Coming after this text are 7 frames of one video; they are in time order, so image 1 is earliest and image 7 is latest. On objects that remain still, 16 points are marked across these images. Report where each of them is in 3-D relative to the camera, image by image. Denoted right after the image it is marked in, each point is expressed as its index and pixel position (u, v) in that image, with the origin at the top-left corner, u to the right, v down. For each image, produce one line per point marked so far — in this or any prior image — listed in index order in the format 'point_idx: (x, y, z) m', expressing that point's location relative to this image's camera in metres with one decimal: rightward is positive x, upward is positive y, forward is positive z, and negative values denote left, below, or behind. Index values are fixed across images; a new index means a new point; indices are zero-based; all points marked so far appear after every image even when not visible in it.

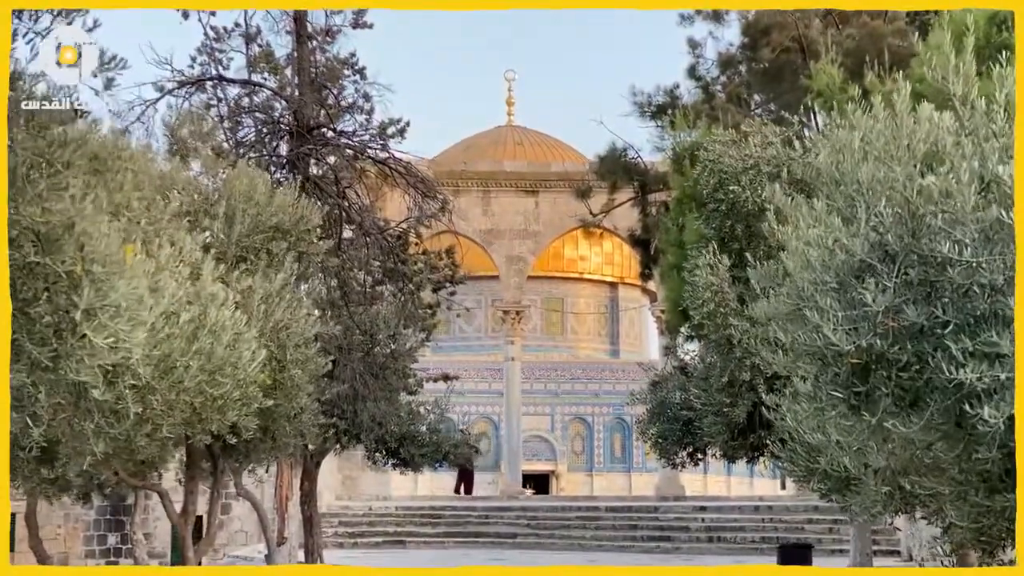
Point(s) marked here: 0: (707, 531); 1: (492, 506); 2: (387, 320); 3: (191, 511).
0: (+2.7, -3.4, +18.2) m
1: (-0.3, -3.3, +19.6) m
2: (-1.2, -0.3, +12.7) m
3: (-2.4, -1.7, +9.7) m
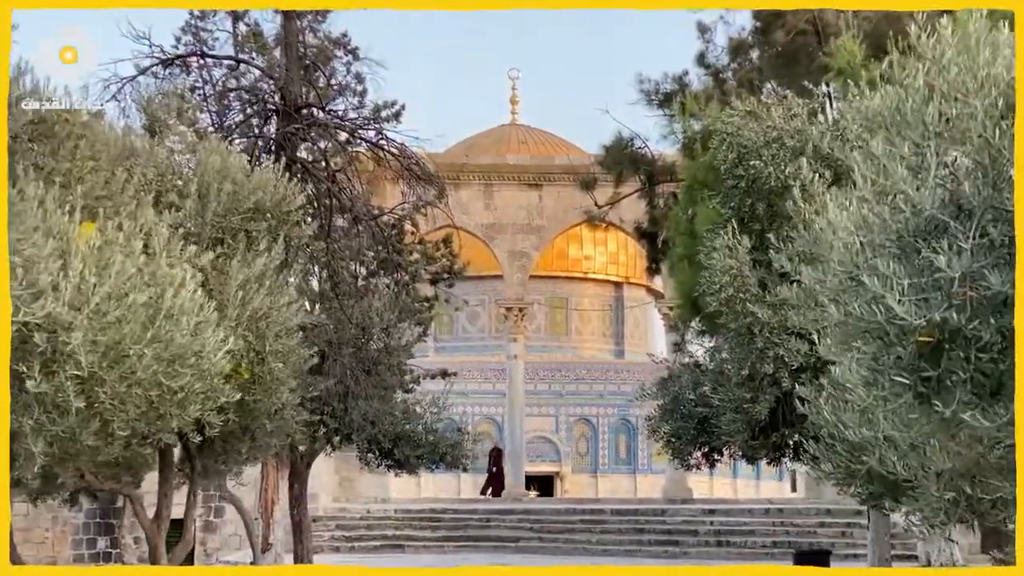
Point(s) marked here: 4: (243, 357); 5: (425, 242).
0: (+2.8, -3.3, +17.5) m
1: (-0.2, -3.2, +18.8) m
2: (-1.2, -0.2, +11.9) m
3: (-2.4, -1.6, +9.0) m
4: (-1.7, -0.4, +8.0) m
5: (-0.9, +0.5, +13.2) m
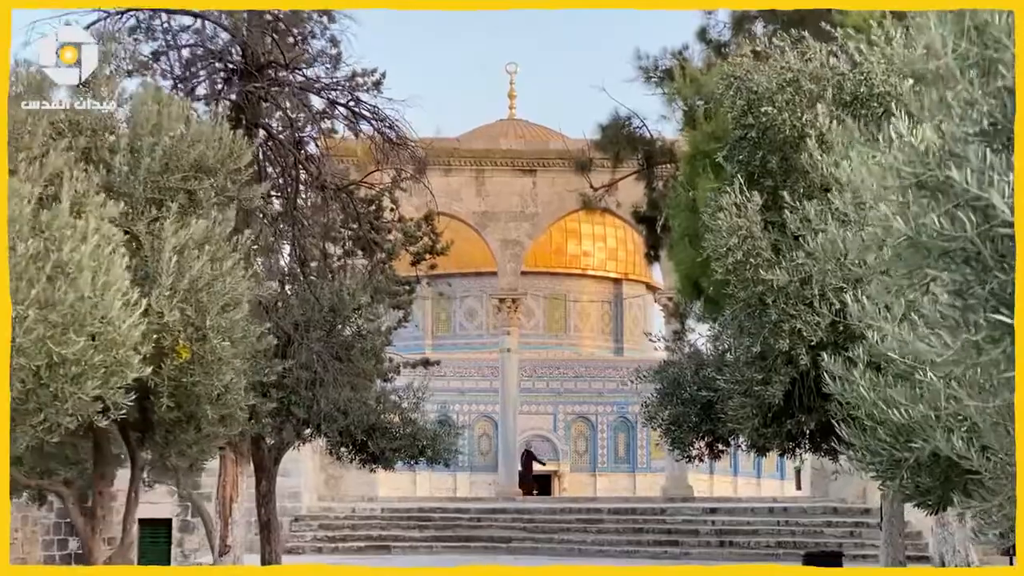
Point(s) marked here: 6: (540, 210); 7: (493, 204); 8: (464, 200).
0: (+2.6, -3.2, +16.5) m
1: (-0.4, -3.1, +17.8) m
2: (-1.4, 0.0, +11.0) m
3: (-2.6, -1.4, +8.0) m
4: (-1.8, -0.2, +7.0) m
5: (-1.0, +0.6, +12.3) m
6: (+0.4, +1.1, +18.8) m
7: (-0.2, +1.2, +19.0) m
8: (-0.6, +1.2, +18.7) m
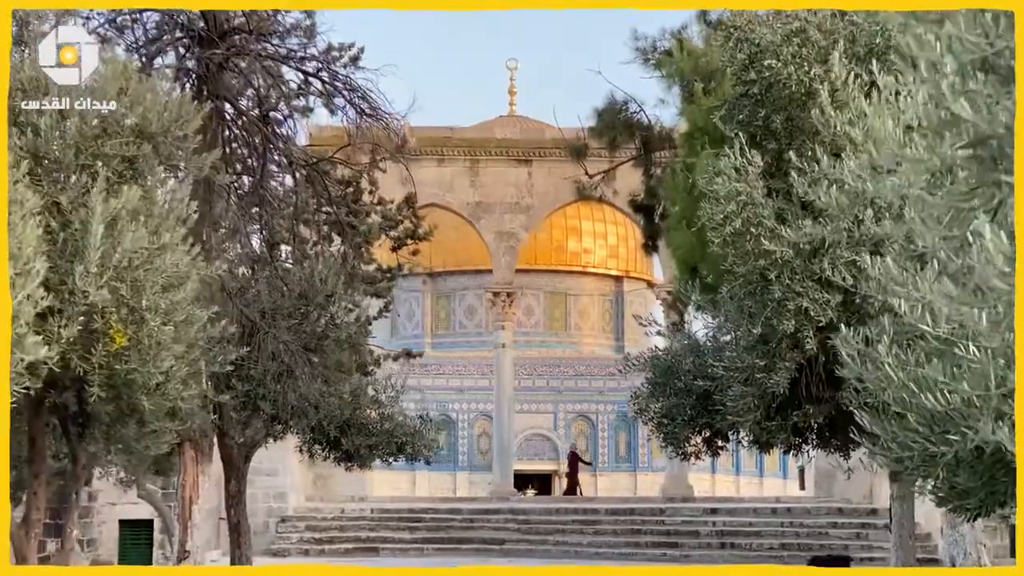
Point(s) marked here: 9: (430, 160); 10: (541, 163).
0: (+2.5, -3.0, +15.8) m
1: (-0.5, -2.9, +17.1) m
2: (-1.5, +0.1, +10.2) m
3: (-2.7, -1.3, +7.3) m
4: (-1.9, -0.1, +6.3) m
5: (-1.1, +0.8, +11.5) m
6: (+0.3, +1.2, +18.1) m
7: (-0.4, +1.3, +18.2) m
8: (-0.7, +1.3, +18.0) m
9: (-1.1, +1.8, +18.1) m
10: (+0.4, +1.7, +18.1) m
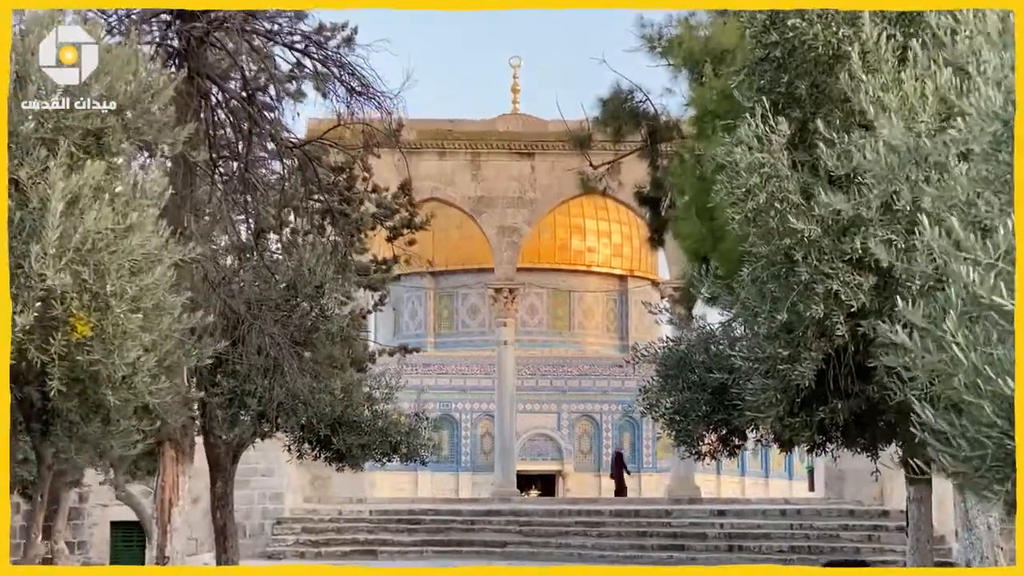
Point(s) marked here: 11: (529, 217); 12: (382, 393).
0: (+2.6, -3.0, +15.3) m
1: (-0.4, -2.9, +16.6) m
2: (-1.5, +0.1, +9.7) m
3: (-2.7, -1.2, +6.8) m
4: (-2.0, 0.0, +5.8) m
5: (-1.1, +0.8, +11.0) m
6: (+0.4, +1.3, +17.6) m
7: (-0.3, +1.4, +17.7) m
8: (-0.7, +1.4, +17.5) m
9: (-1.1, +1.8, +17.5) m
10: (+0.4, +1.8, +17.5) m
11: (+0.2, +1.0, +17.4) m
12: (-1.1, -0.9, +10.9) m
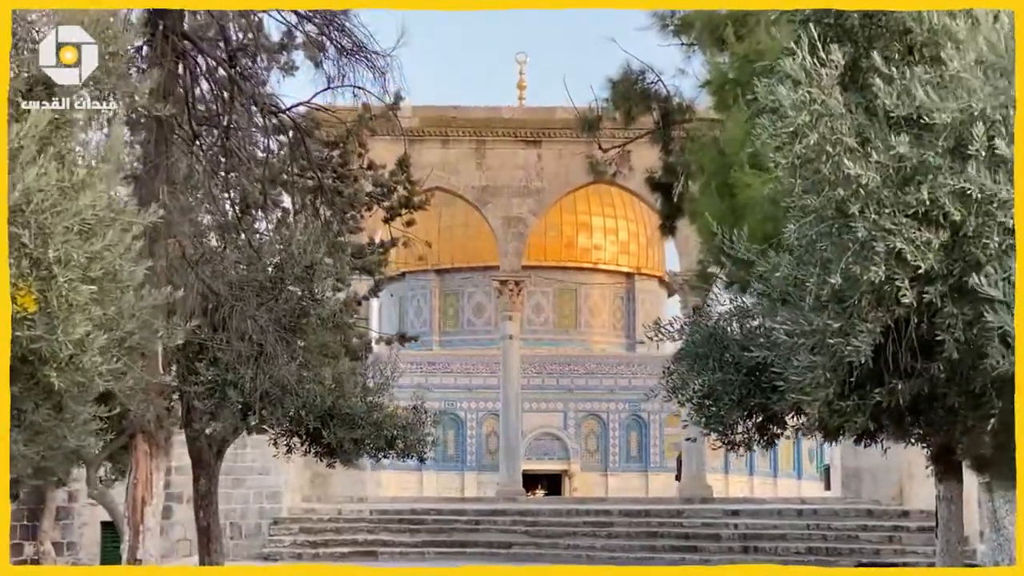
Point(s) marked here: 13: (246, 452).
0: (+2.6, -2.8, +14.5) m
1: (-0.4, -2.7, +15.9) m
2: (-1.4, +0.3, +9.0) m
3: (-2.7, -1.1, +6.1) m
4: (-1.9, +0.1, +5.0) m
5: (-1.1, +1.0, +10.3) m
6: (+0.4, +1.4, +16.8) m
7: (-0.2, +1.5, +17.0) m
8: (-0.6, +1.5, +16.8) m
9: (-1.0, +2.0, +16.8) m
10: (+0.5, +1.9, +16.8) m
11: (+0.3, +1.1, +16.7) m
12: (-1.0, -0.8, +10.2) m
13: (-3.2, -2.0, +15.3) m
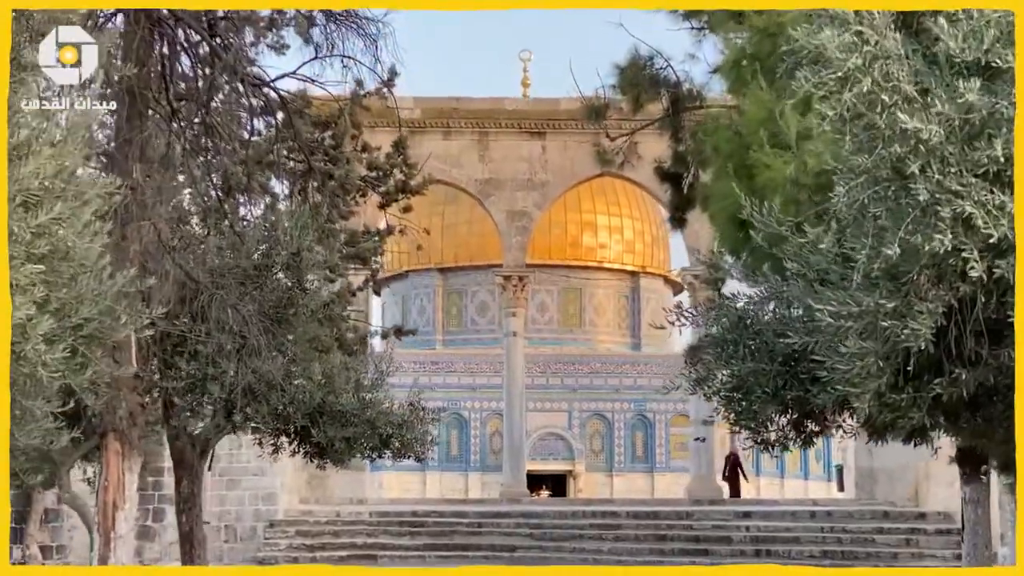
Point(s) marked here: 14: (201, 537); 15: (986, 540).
0: (+2.7, -2.8, +13.9) m
1: (-0.3, -2.7, +15.3) m
2: (-1.4, +0.3, +8.4) m
3: (-2.6, -1.0, +5.4) m
4: (-1.9, +0.2, +4.4) m
5: (-1.1, +1.0, +9.7) m
6: (+0.5, +1.5, +16.2) m
7: (-0.2, +1.6, +16.4) m
8: (-0.6, +1.6, +16.1) m
9: (-1.0, +2.0, +16.2) m
10: (+0.5, +2.0, +16.2) m
11: (+0.3, +1.2, +16.1) m
12: (-1.0, -0.7, +9.6) m
13: (-3.1, -1.9, +14.7) m
14: (-2.2, -1.7, +8.9) m
15: (+3.2, -1.7, +8.4) m
